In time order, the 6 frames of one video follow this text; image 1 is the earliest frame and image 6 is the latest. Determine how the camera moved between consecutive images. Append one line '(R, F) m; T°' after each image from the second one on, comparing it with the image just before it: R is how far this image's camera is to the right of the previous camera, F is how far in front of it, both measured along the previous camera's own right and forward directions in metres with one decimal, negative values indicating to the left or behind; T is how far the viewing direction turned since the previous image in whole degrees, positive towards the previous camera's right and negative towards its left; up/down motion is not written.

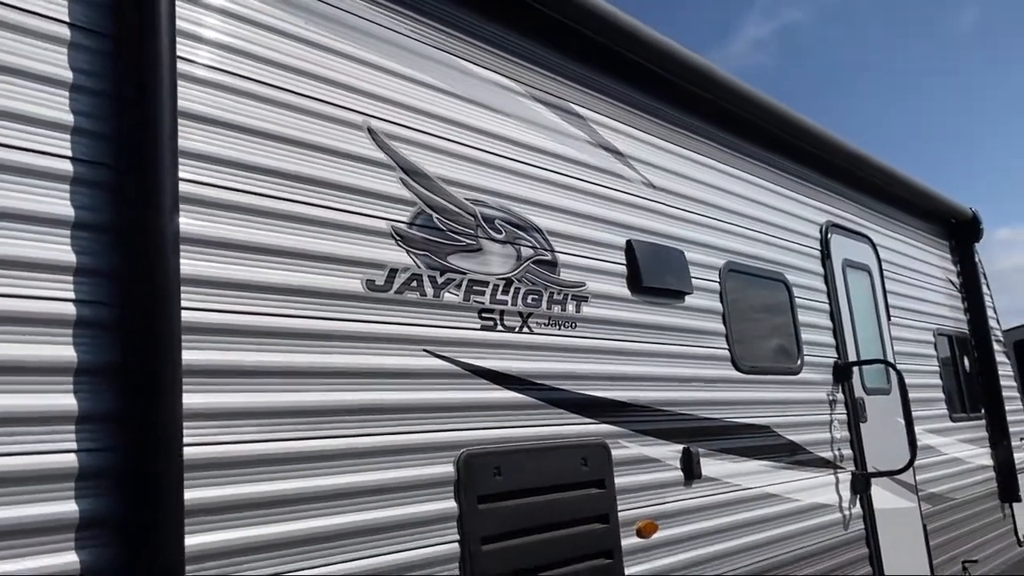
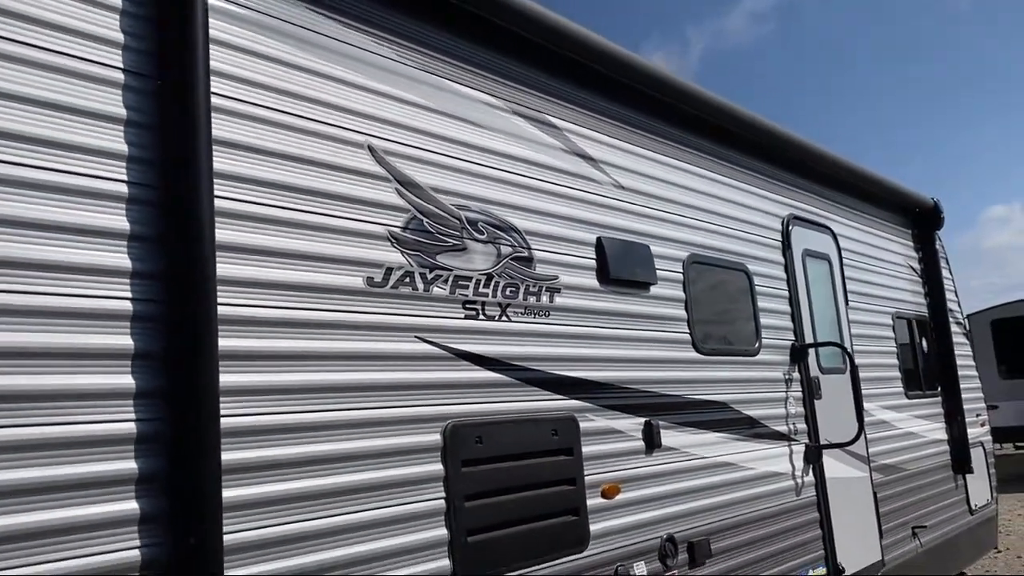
(0.0, -0.3) m; 0°
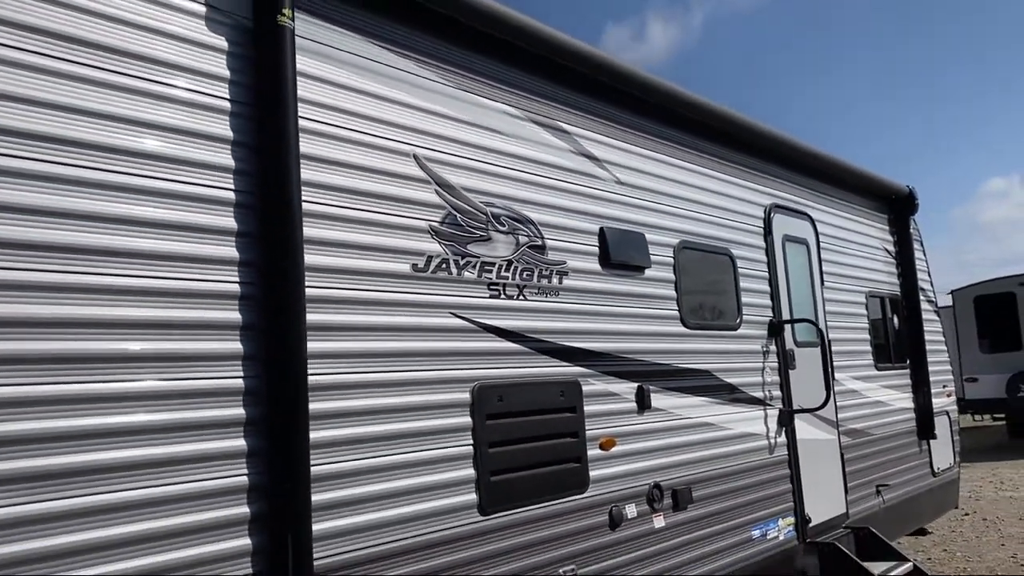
(-0.1, -0.5) m; 0°
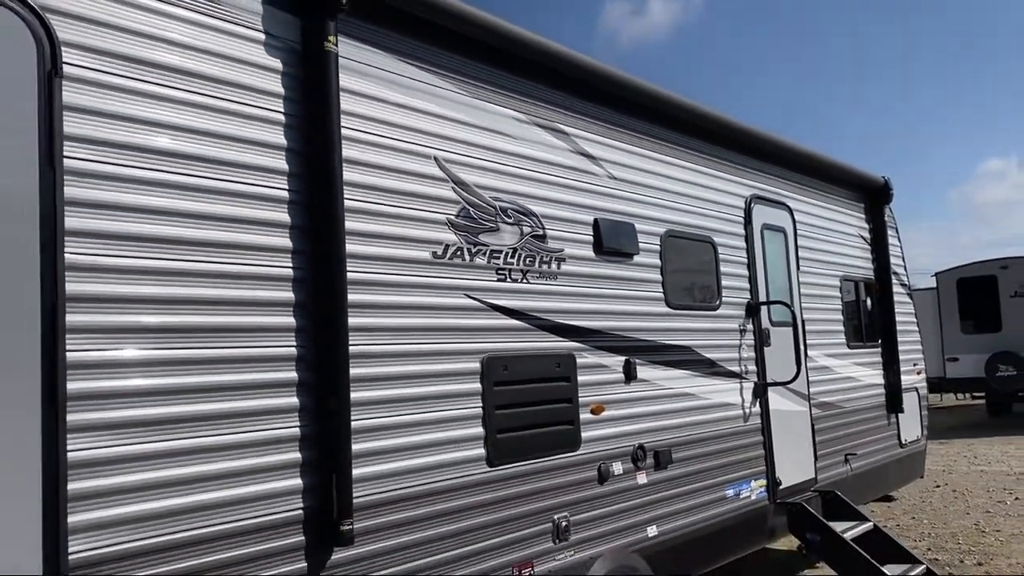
(0.0, -0.4) m; 0°
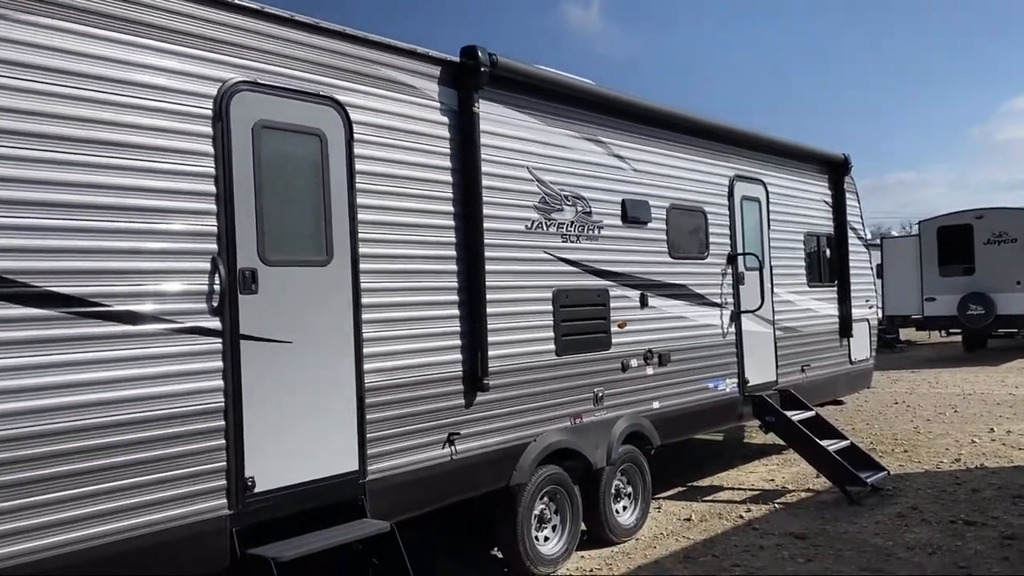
(-0.3, -2.0) m; -1°
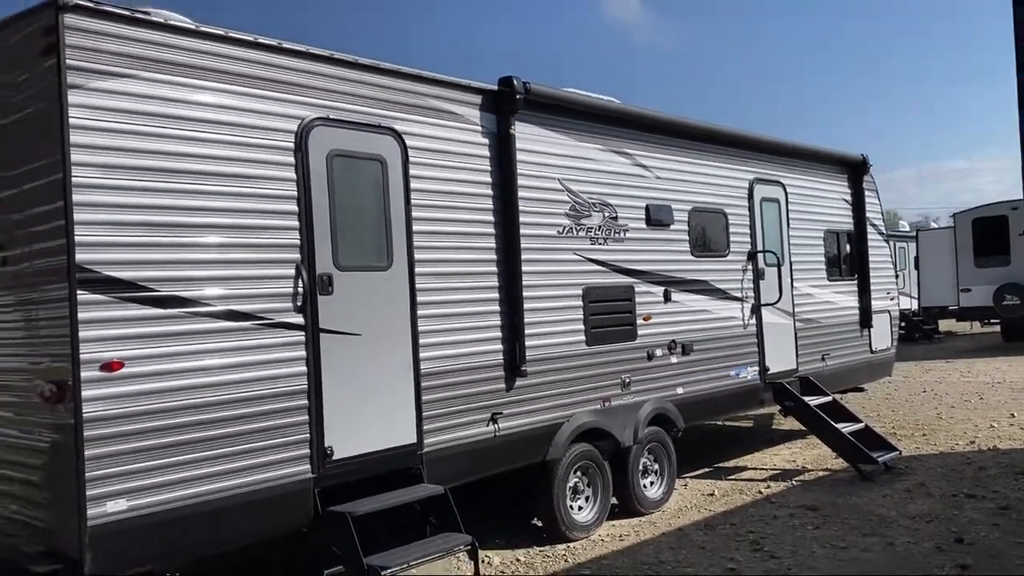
(0.0, -0.7) m; -3°
